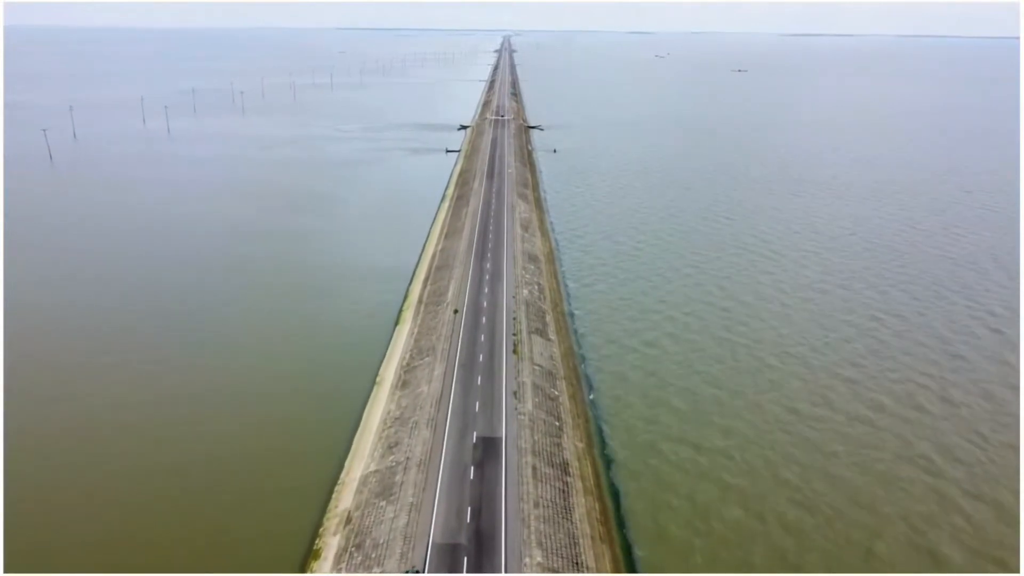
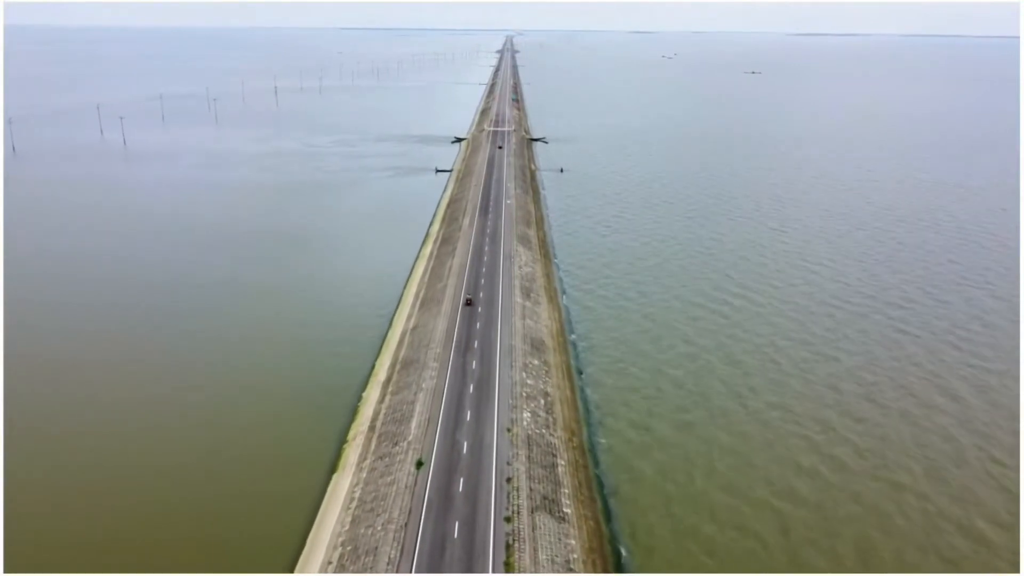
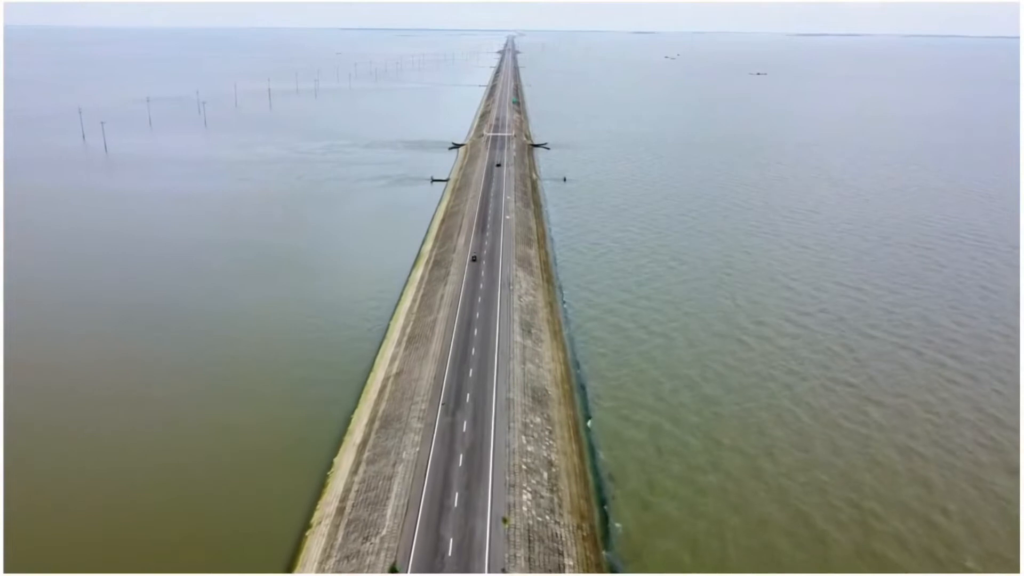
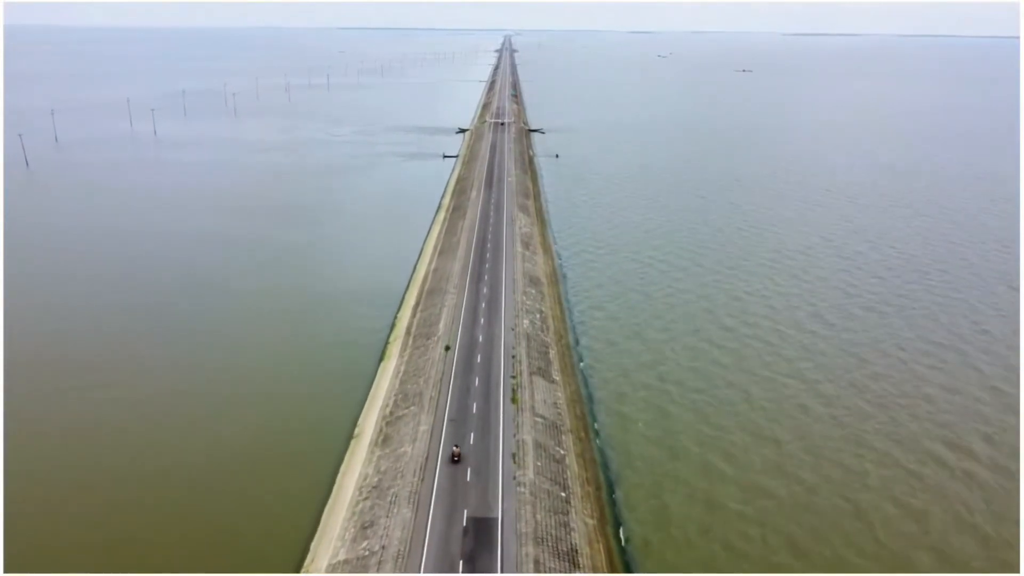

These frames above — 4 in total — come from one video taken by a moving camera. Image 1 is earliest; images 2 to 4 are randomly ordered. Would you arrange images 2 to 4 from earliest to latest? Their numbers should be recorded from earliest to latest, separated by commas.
4, 2, 3
